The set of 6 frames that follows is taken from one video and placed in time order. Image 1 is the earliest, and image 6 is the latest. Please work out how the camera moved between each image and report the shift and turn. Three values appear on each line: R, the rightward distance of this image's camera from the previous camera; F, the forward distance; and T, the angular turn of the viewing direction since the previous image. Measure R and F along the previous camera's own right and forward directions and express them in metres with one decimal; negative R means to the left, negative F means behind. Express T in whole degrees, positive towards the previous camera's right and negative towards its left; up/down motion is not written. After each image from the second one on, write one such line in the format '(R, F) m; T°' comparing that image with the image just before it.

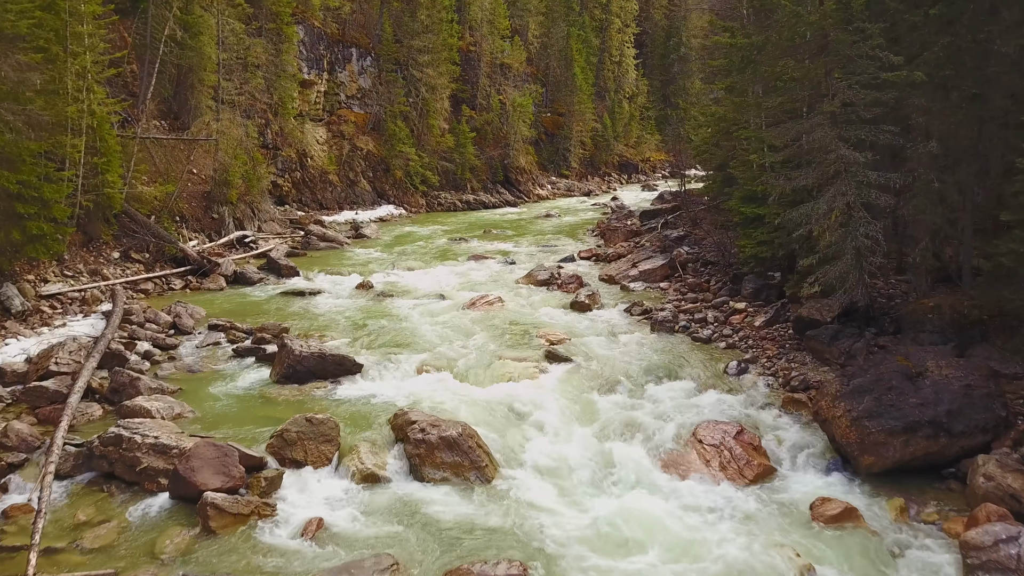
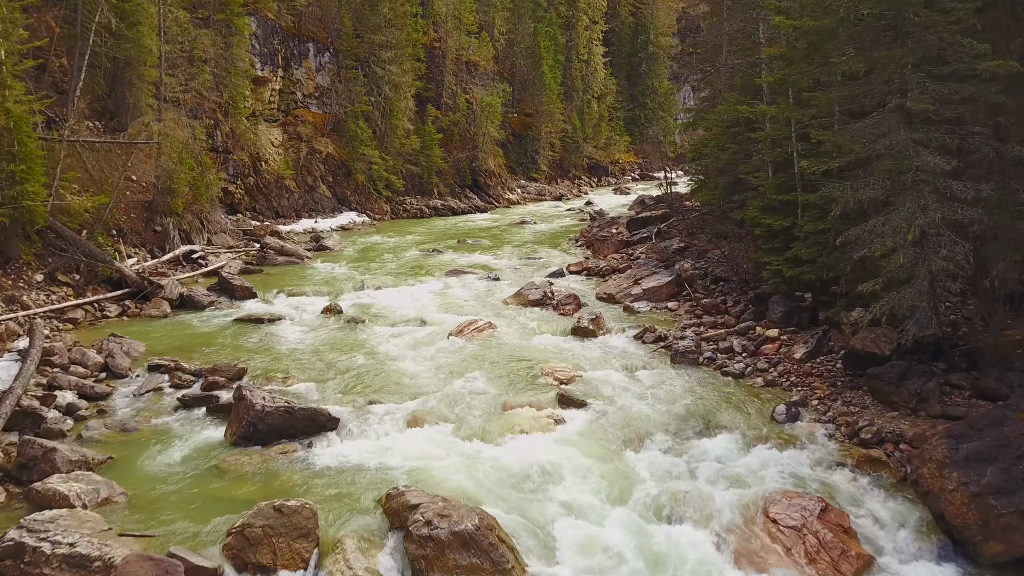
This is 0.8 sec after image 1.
(-0.6, +1.9) m; +3°
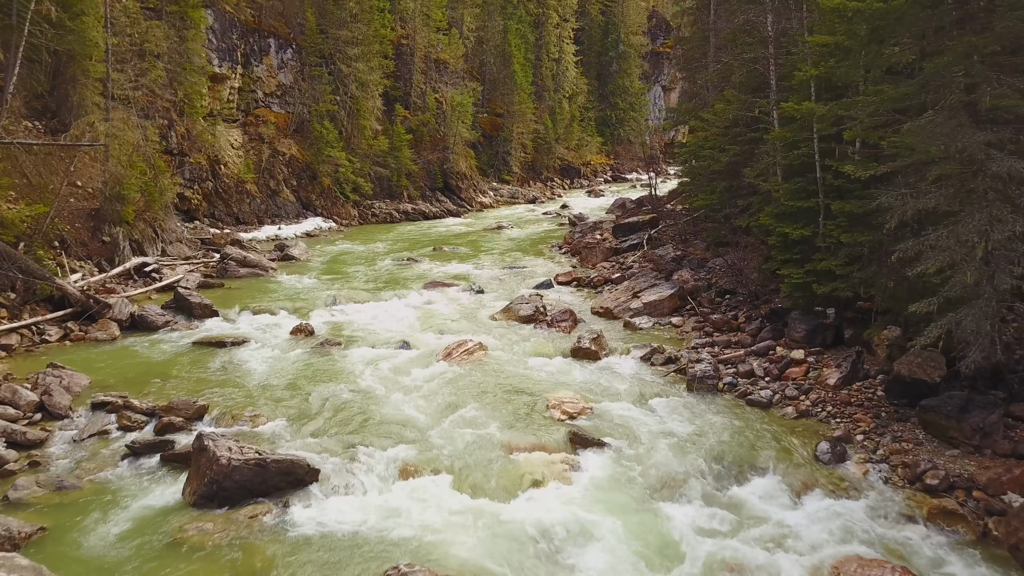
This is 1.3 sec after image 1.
(-0.4, +1.3) m; +3°
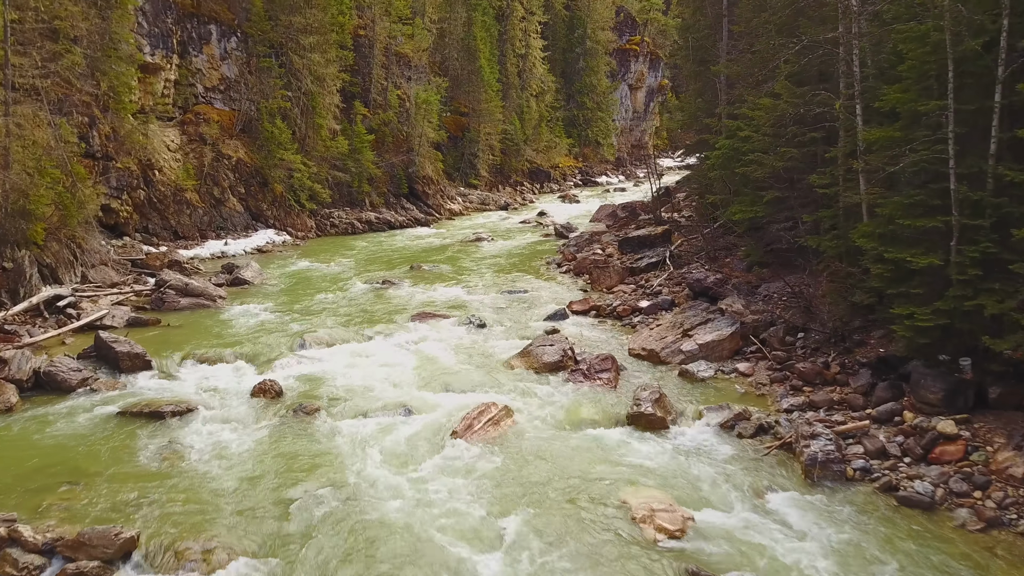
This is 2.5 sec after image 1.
(-1.0, +2.9) m; +4°
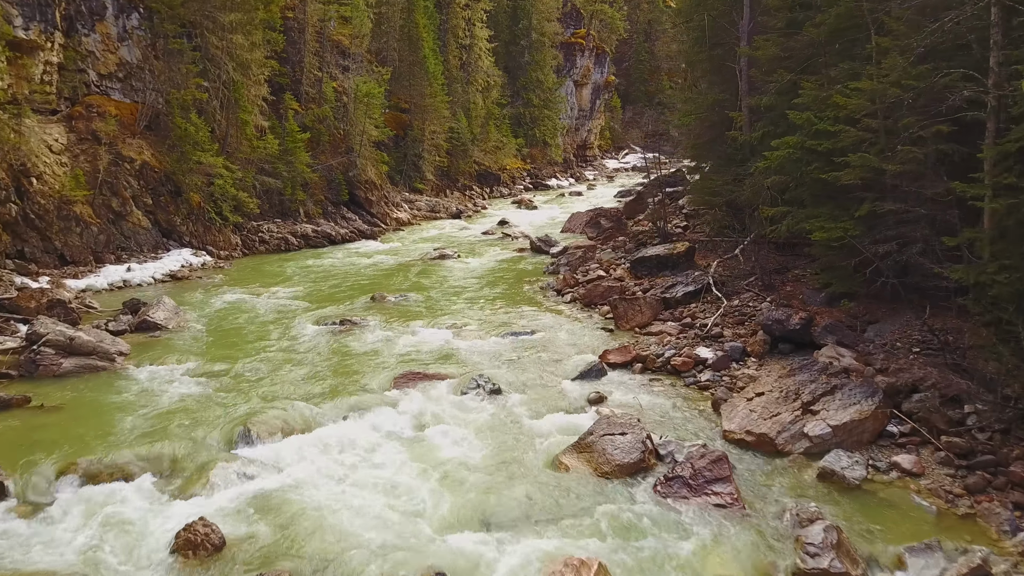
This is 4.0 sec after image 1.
(-1.2, +3.6) m; +6°
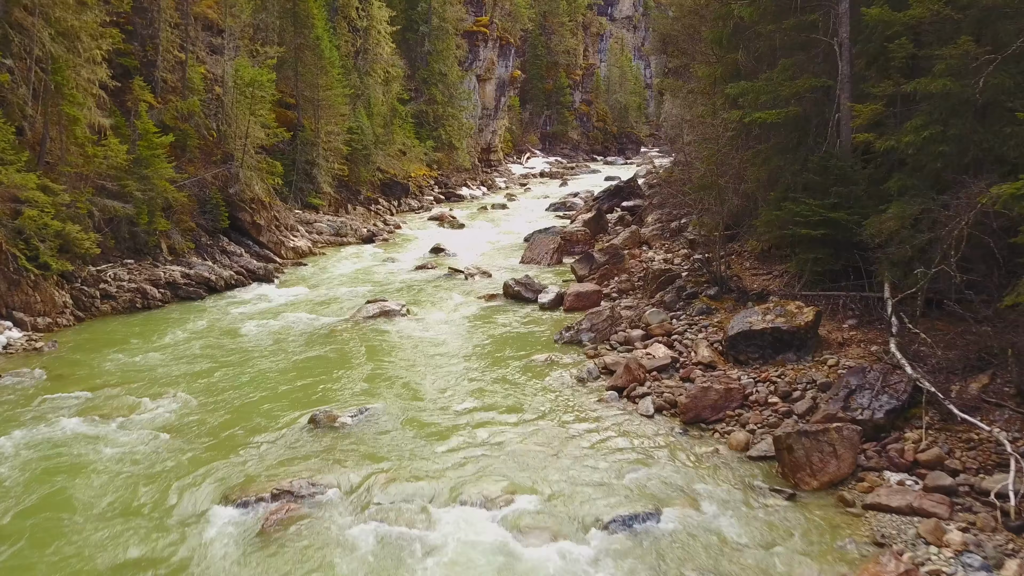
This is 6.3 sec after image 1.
(-1.8, +5.8) m; +9°
